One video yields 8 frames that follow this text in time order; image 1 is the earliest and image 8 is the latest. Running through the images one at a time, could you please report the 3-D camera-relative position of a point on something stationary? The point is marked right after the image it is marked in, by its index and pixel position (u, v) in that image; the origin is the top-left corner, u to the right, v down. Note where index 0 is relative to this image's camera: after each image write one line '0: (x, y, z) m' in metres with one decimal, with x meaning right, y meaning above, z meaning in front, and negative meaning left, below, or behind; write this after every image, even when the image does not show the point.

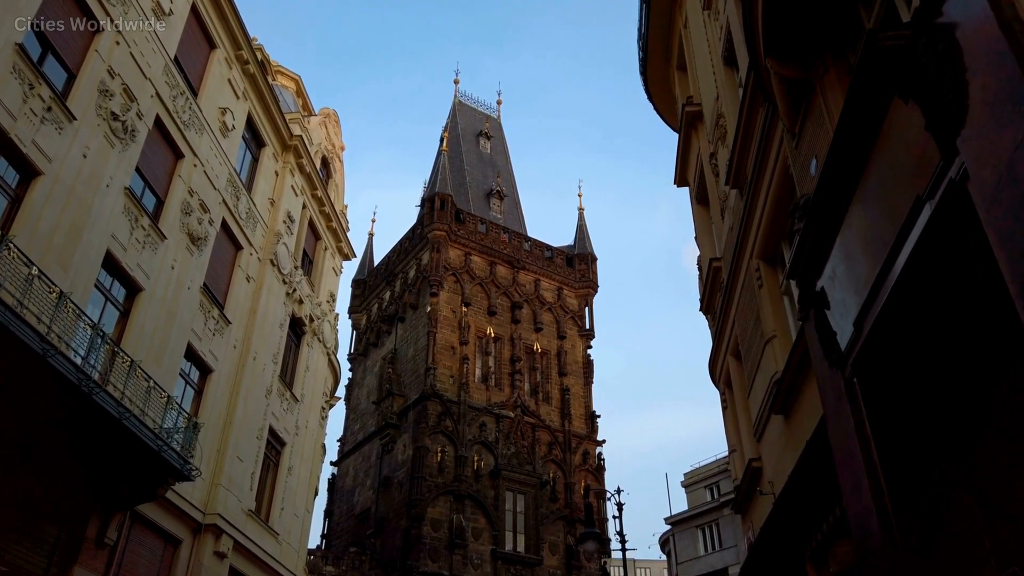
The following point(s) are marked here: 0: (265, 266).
0: (-6.1, +0.5, +19.0) m
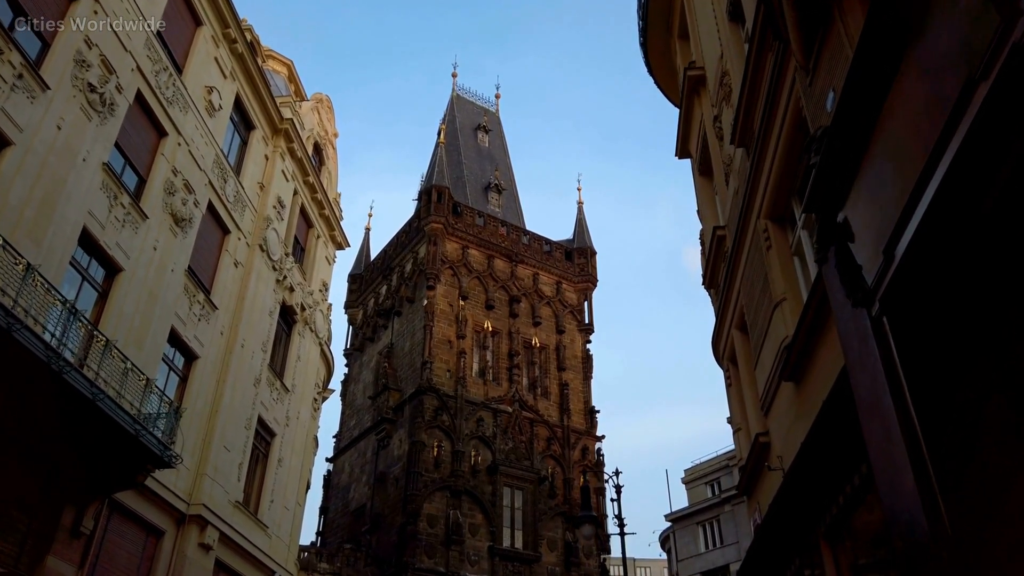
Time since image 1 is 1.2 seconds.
0: (-6.2, +0.9, +18.5) m
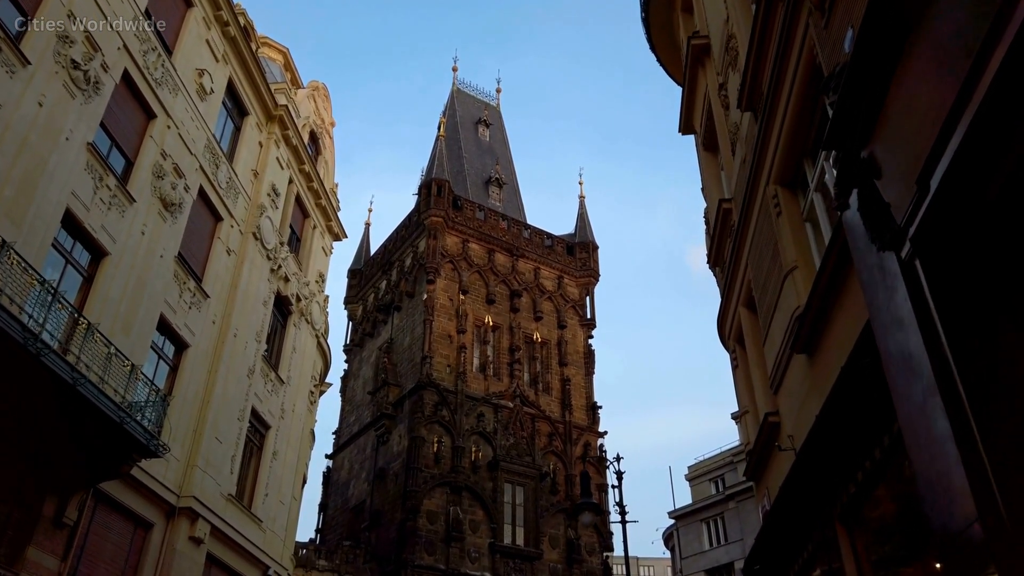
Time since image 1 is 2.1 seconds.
0: (-6.3, +1.1, +18.1) m
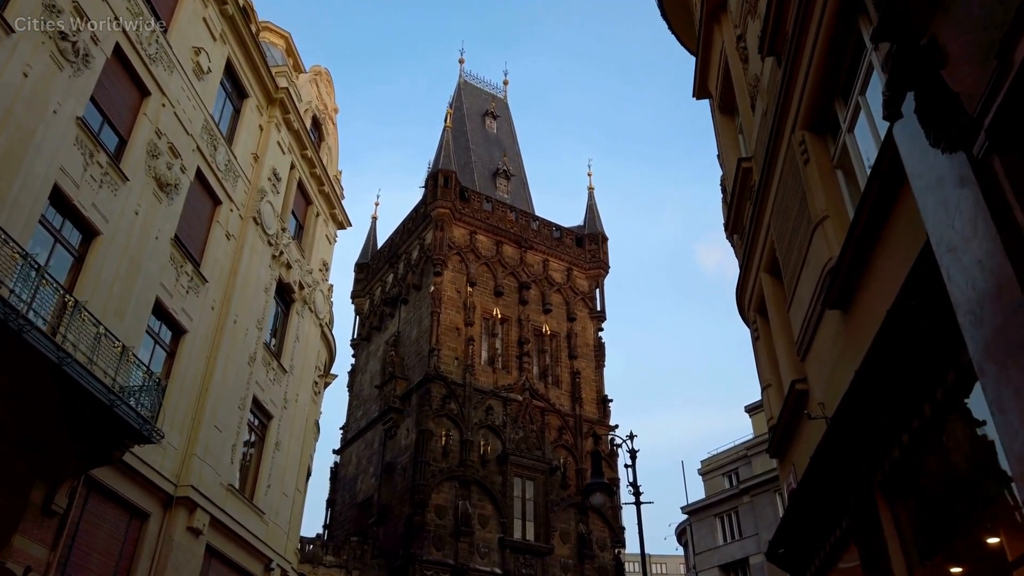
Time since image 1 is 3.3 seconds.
0: (-6.1, +1.5, +17.6) m
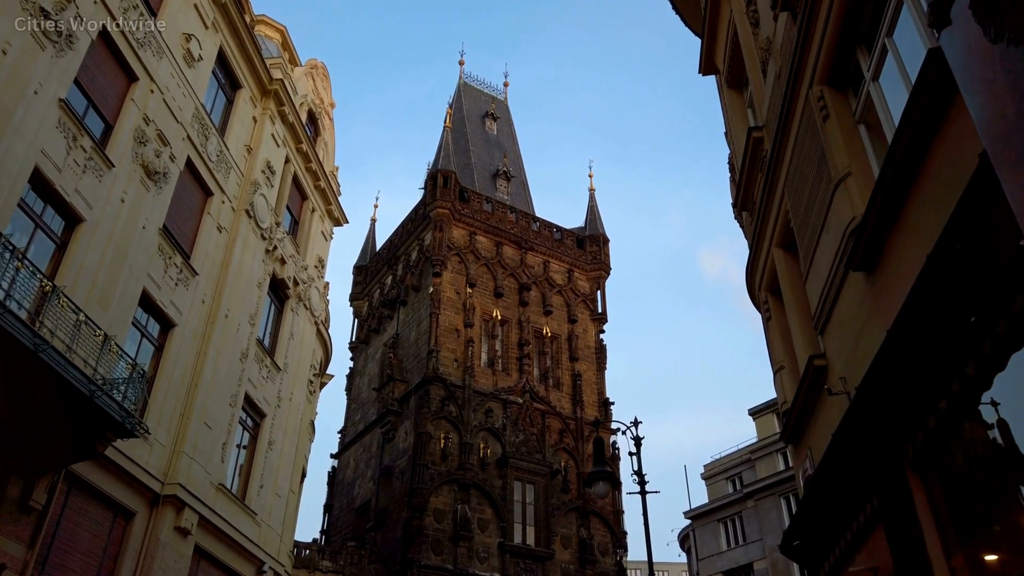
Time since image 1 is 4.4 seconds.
0: (-6.1, +1.6, +17.2) m
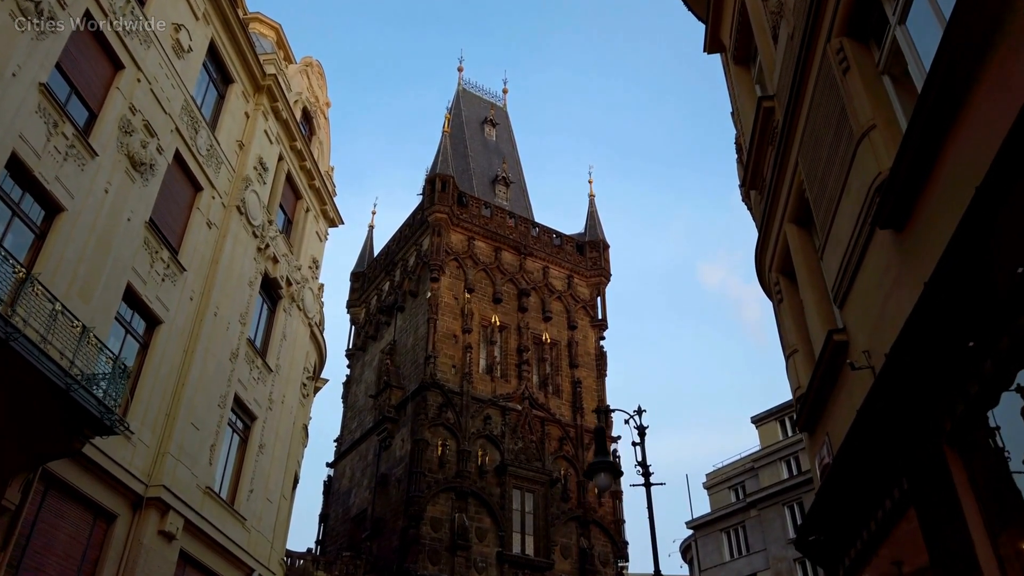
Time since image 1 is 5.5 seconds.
0: (-6.2, +1.6, +16.7) m
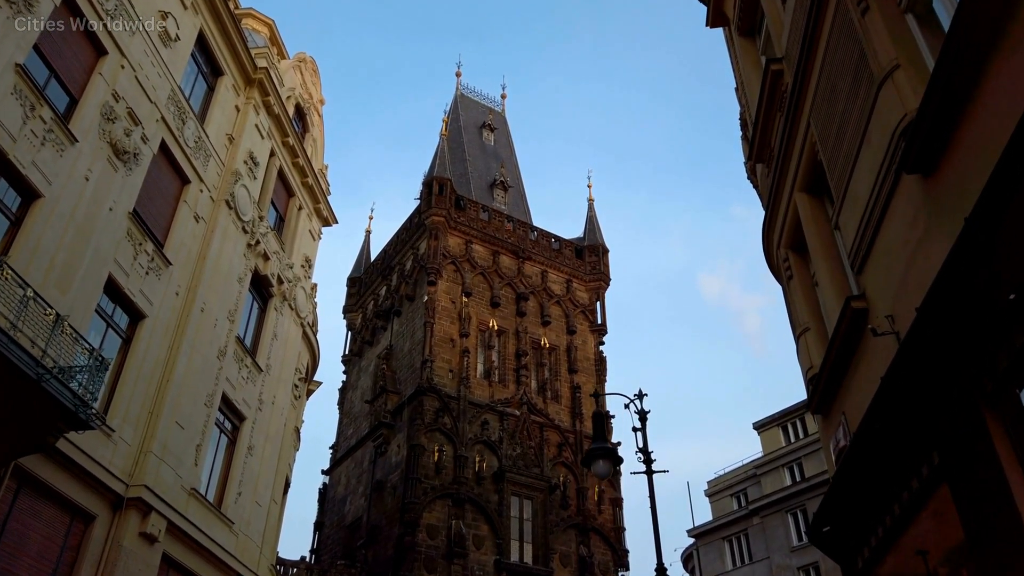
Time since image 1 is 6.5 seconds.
0: (-6.2, +1.7, +16.3) m
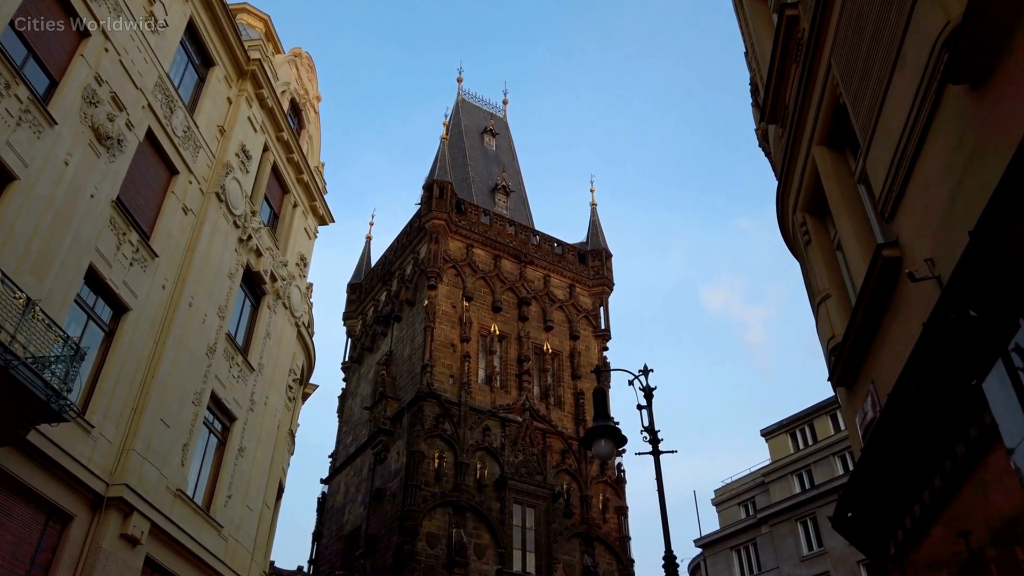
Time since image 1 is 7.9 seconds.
0: (-6.3, +1.8, +15.8) m
